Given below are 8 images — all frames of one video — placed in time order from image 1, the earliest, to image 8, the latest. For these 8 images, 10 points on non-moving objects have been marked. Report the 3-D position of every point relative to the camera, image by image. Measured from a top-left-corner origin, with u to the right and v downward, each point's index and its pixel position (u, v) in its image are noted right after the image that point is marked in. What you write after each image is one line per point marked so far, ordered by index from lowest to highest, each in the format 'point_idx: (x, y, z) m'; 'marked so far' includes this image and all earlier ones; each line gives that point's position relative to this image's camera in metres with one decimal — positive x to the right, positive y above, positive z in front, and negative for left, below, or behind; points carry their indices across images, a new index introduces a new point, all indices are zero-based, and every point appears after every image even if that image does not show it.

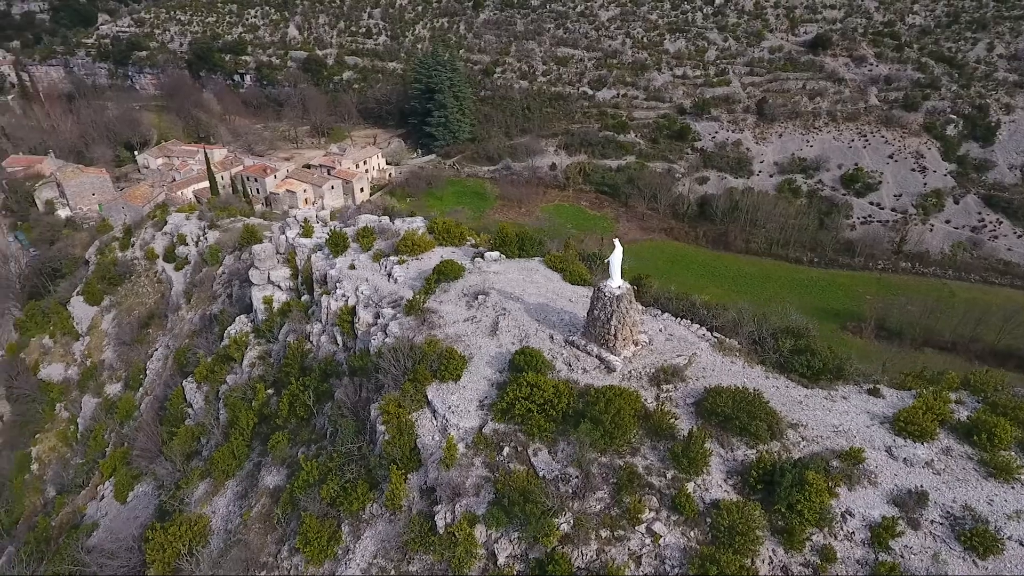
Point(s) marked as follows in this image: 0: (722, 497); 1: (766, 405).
0: (+4.2, -4.1, +12.5) m
1: (+5.6, -2.6, +13.9) m
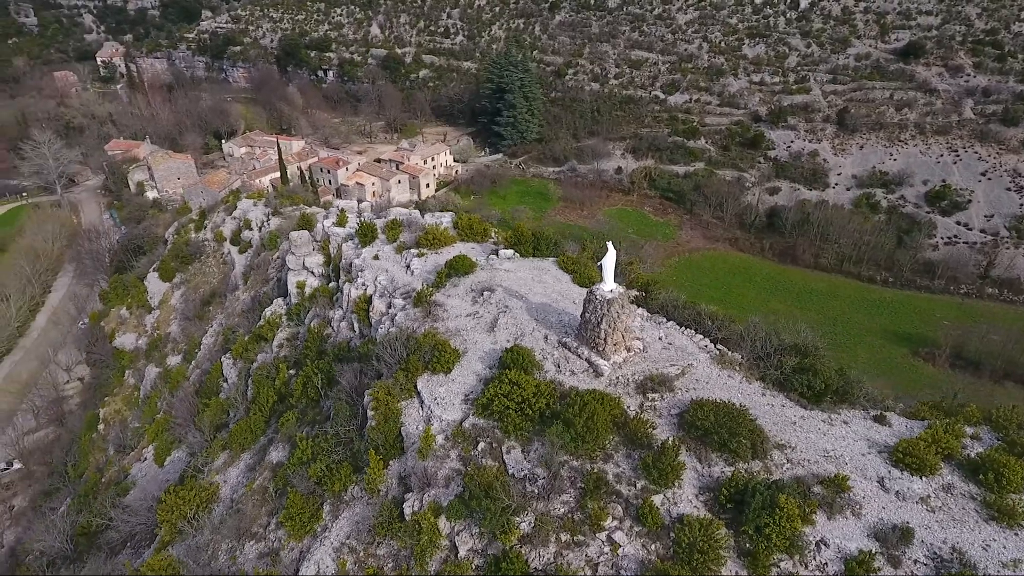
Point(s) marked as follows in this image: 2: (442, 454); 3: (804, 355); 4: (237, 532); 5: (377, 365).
0: (+3.4, -4.3, +12.1) m
1: (+5.1, -2.8, +13.4) m
2: (-1.5, -3.7, +13.9) m
3: (+7.2, -1.7, +15.5) m
4: (-7.0, -6.2, +16.0) m
5: (-3.5, -2.0, +16.5) m
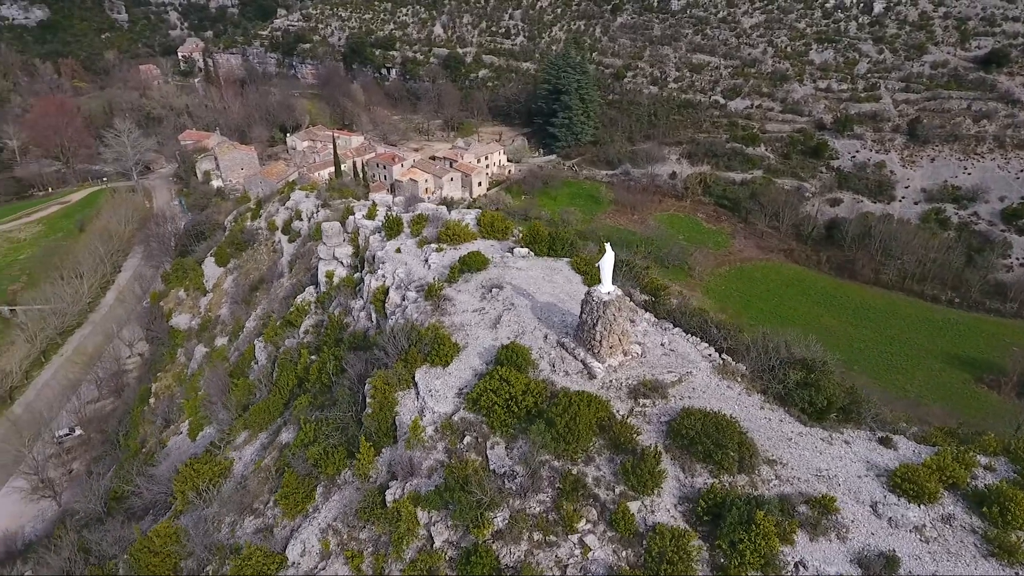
0: (+2.9, -4.4, +11.8) m
1: (+4.7, -3.0, +13.0) m
2: (-1.8, -3.5, +14.1) m
3: (+7.1, -2.0, +14.9) m
4: (-7.2, -5.8, +16.7) m
5: (-3.5, -1.8, +16.9) m
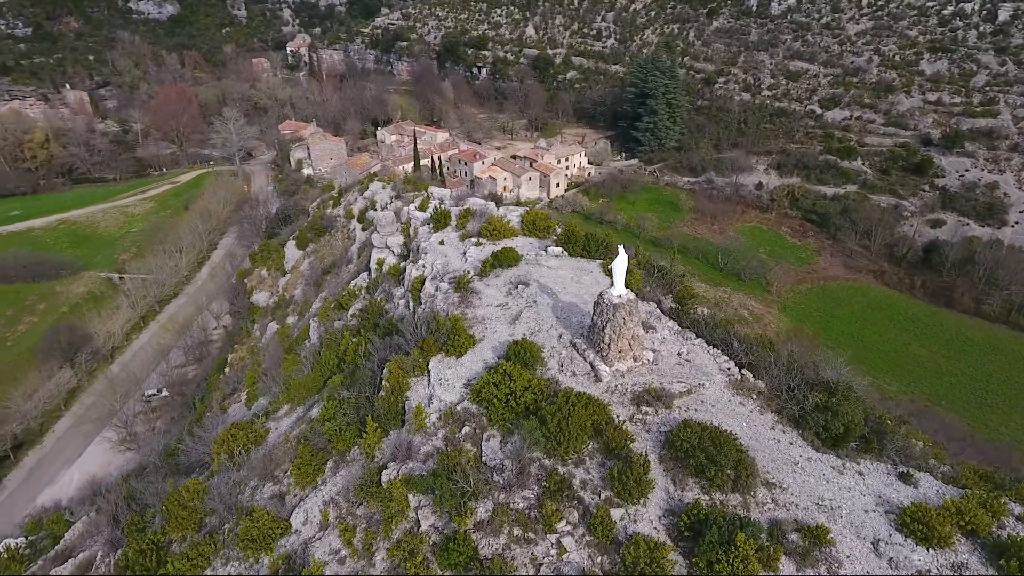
0: (+2.5, -4.5, +11.5) m
1: (+4.5, -3.3, +12.4) m
2: (-1.9, -3.3, +14.4) m
3: (+7.2, -2.4, +14.0) m
4: (-7.0, -5.2, +17.7) m
5: (-3.0, -1.5, +17.4) m
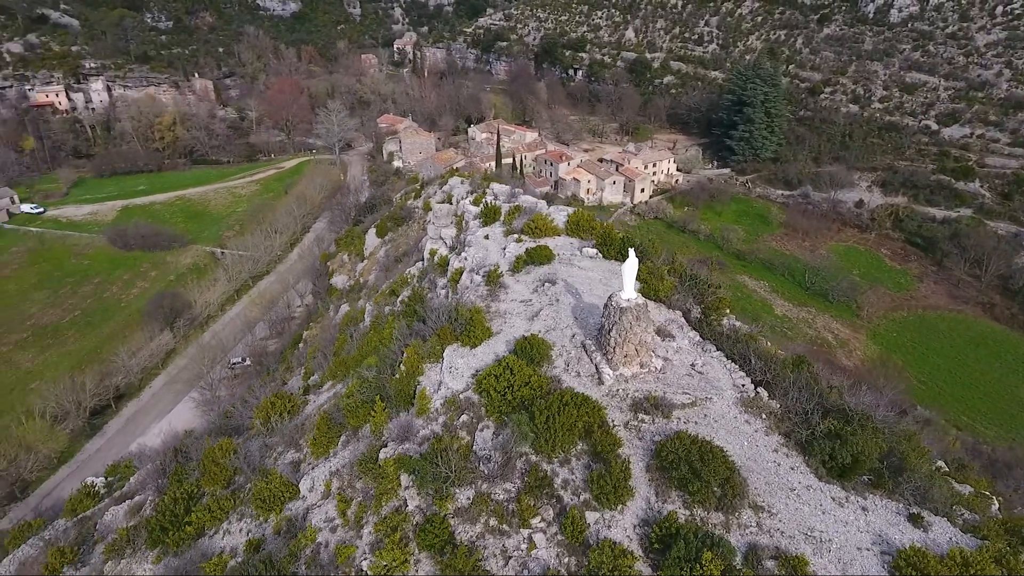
0: (+1.9, -4.5, +11.3) m
1: (+4.2, -3.5, +11.9) m
2: (-1.9, -3.0, +14.7) m
3: (+7.1, -2.8, +13.1) m
4: (-6.6, -4.5, +18.7) m
5: (-2.4, -1.1, +17.8) m
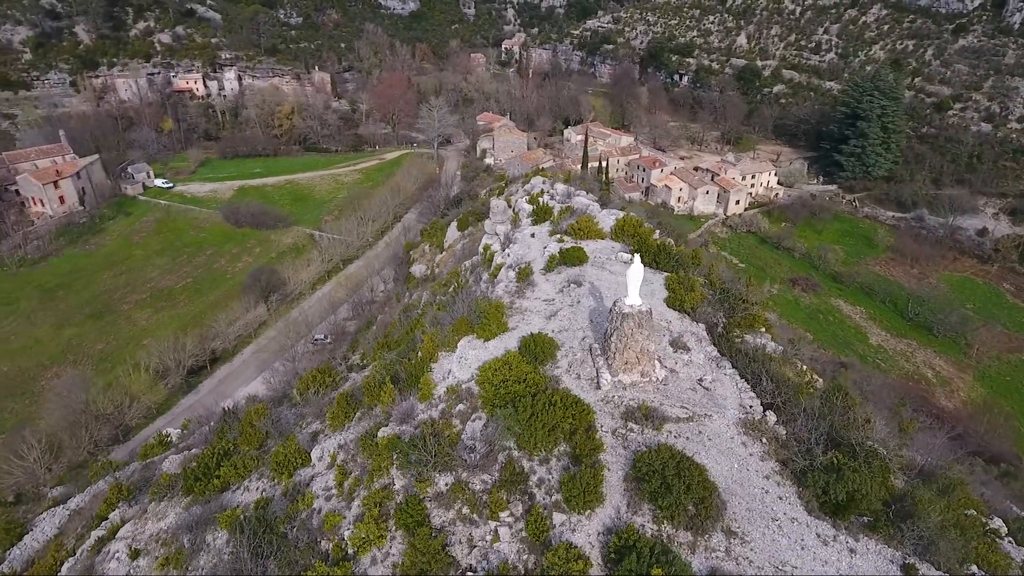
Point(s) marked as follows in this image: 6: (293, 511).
0: (+1.2, -4.6, +11.2) m
1: (+3.6, -3.7, +11.4) m
2: (-1.9, -2.8, +15.1) m
3: (+6.7, -3.3, +12.2) m
4: (-6.1, -3.9, +19.8) m
5: (-1.8, -0.9, +18.3) m
6: (-5.1, -5.2, +14.5) m
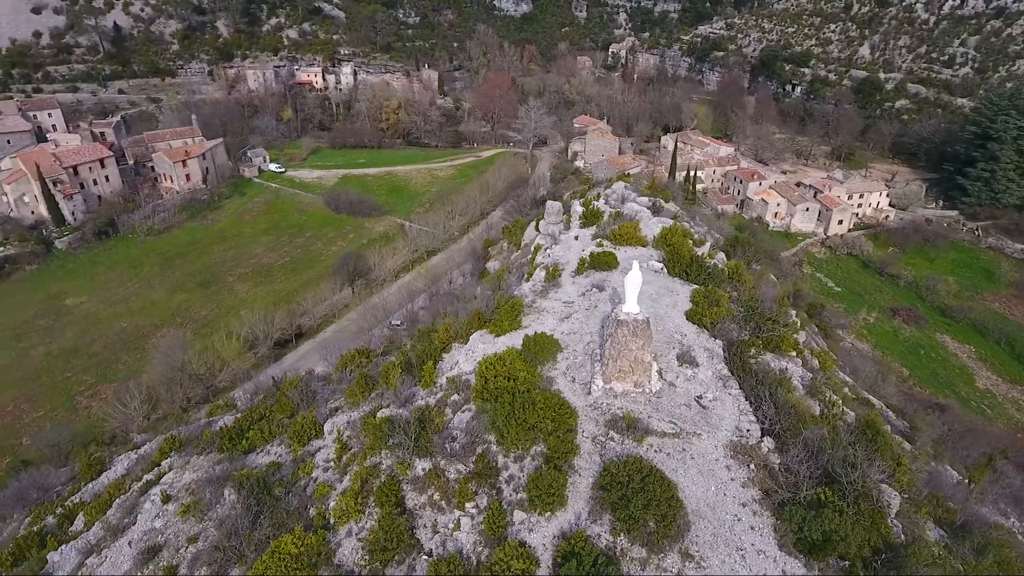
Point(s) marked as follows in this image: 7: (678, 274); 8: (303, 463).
0: (+0.4, -4.6, +11.2) m
1: (+2.8, -3.9, +11.0) m
2: (-1.9, -2.5, +15.5) m
3: (+6.0, -3.8, +11.3) m
4: (-5.5, -3.3, +20.8) m
5: (-1.2, -0.7, +18.6) m
6: (-5.3, -4.6, +15.4) m
7: (+5.2, +0.3, +19.1) m
8: (-5.3, -4.5, +16.0) m
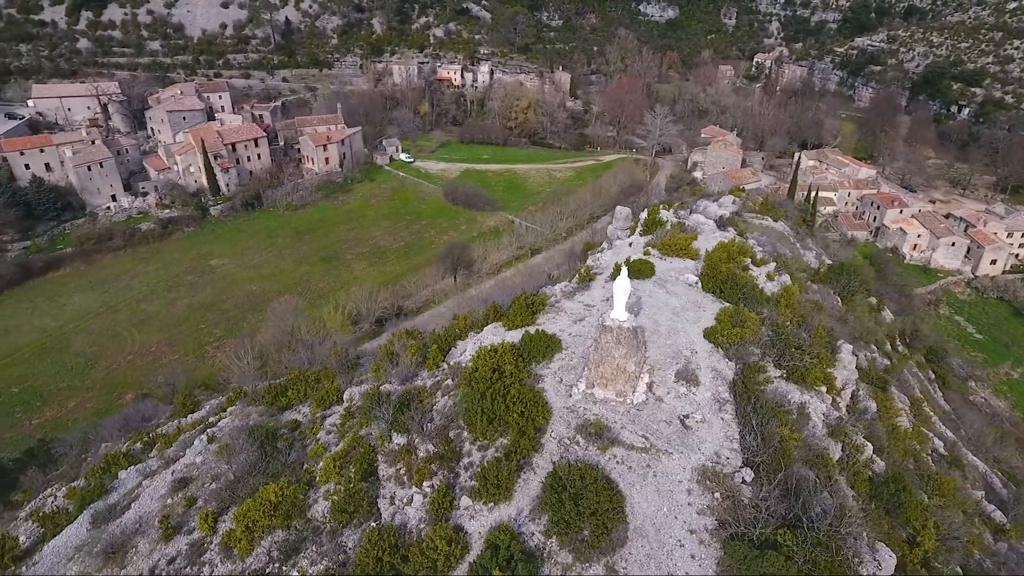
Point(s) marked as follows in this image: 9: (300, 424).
0: (-0.8, -4.4, +11.3) m
1: (+1.7, -4.0, +10.7) m
2: (-2.0, -2.2, +16.0) m
3: (+4.8, -4.2, +10.4) m
4: (-4.5, -2.7, +21.8) m
5: (-0.5, -0.5, +18.9) m
6: (-5.5, -3.9, +16.6) m
7: (+6.0, -0.2, +18.1) m
8: (-5.4, -3.7, +17.2) m
9: (-6.0, -3.8, +17.6) m
